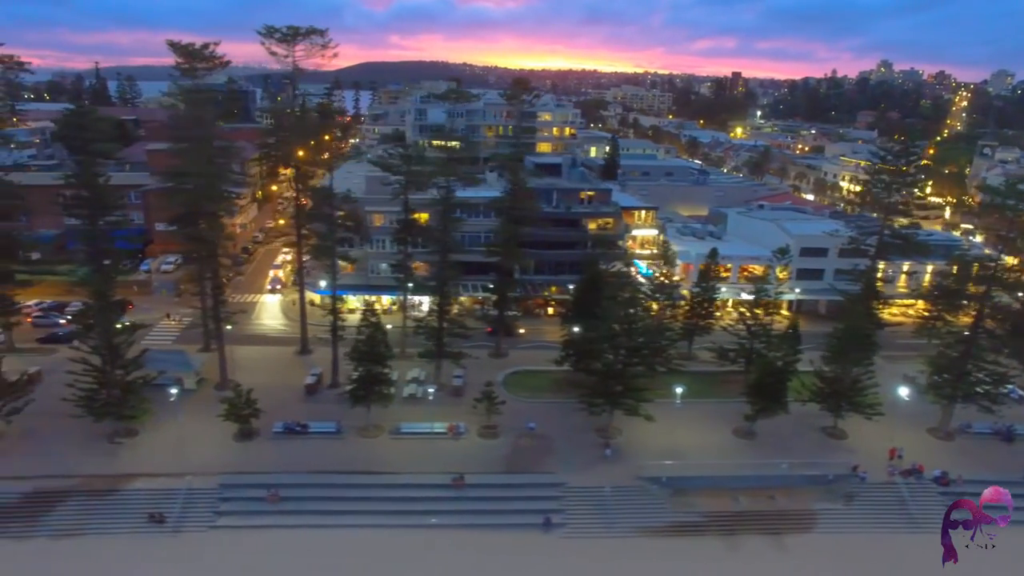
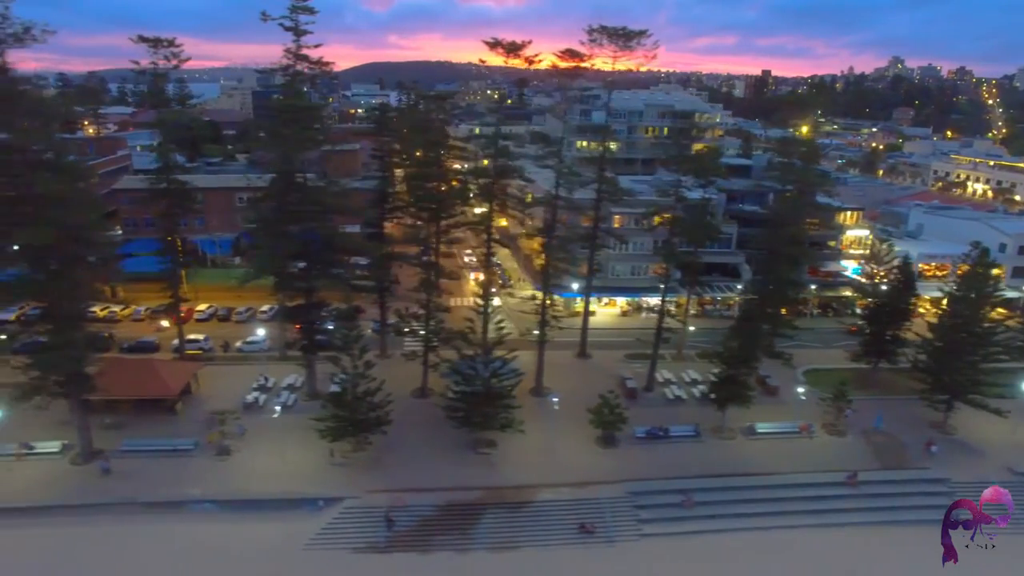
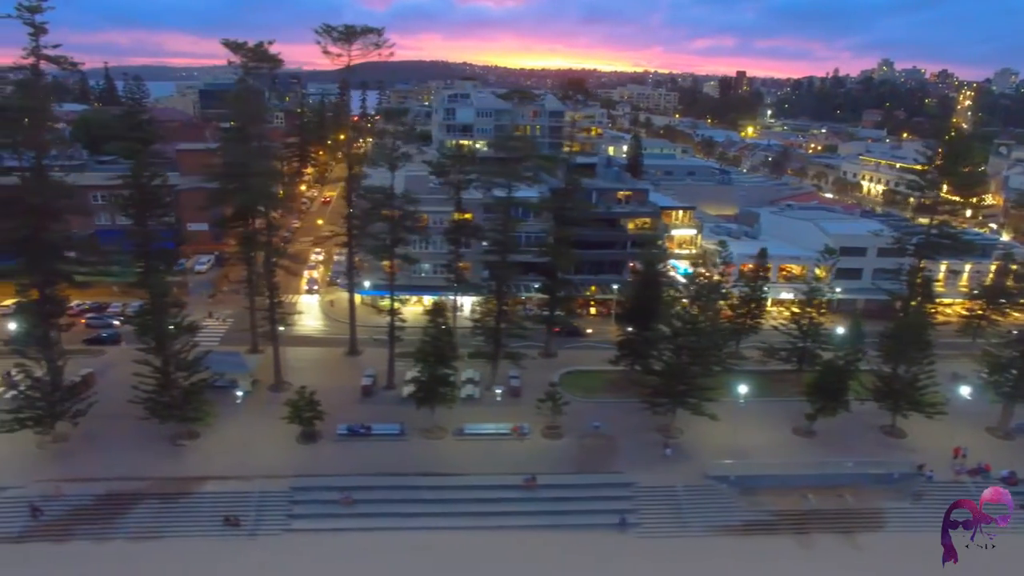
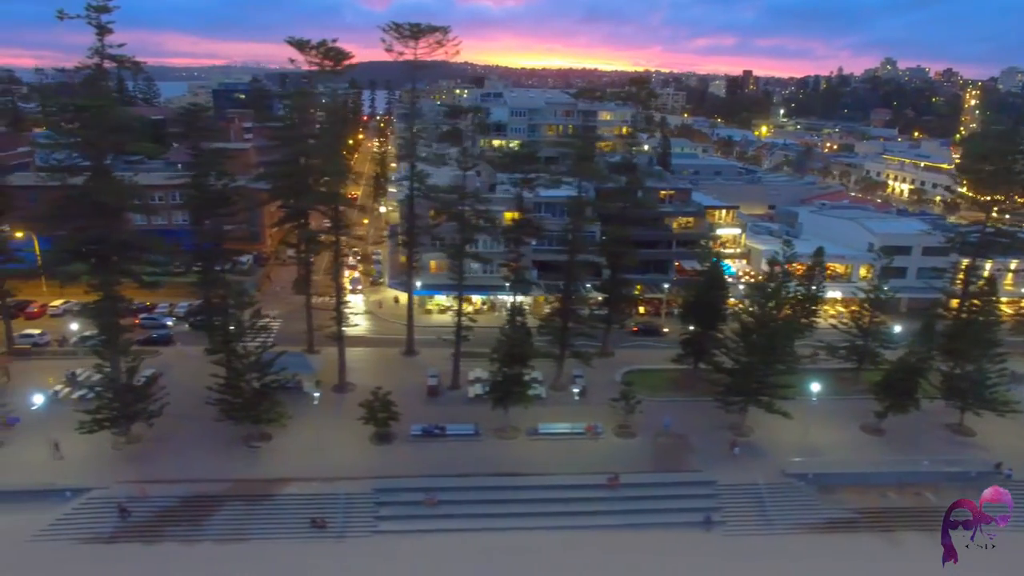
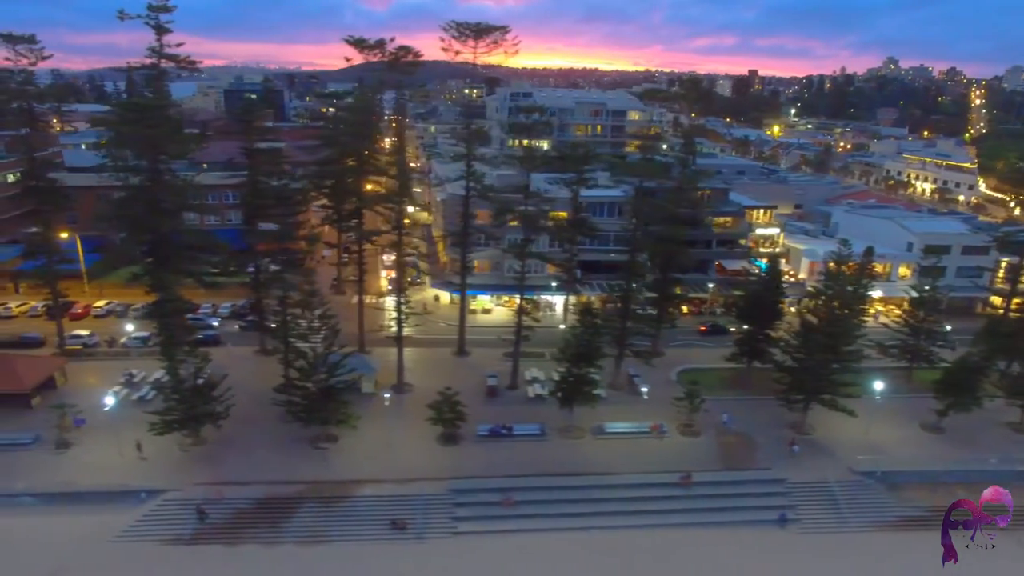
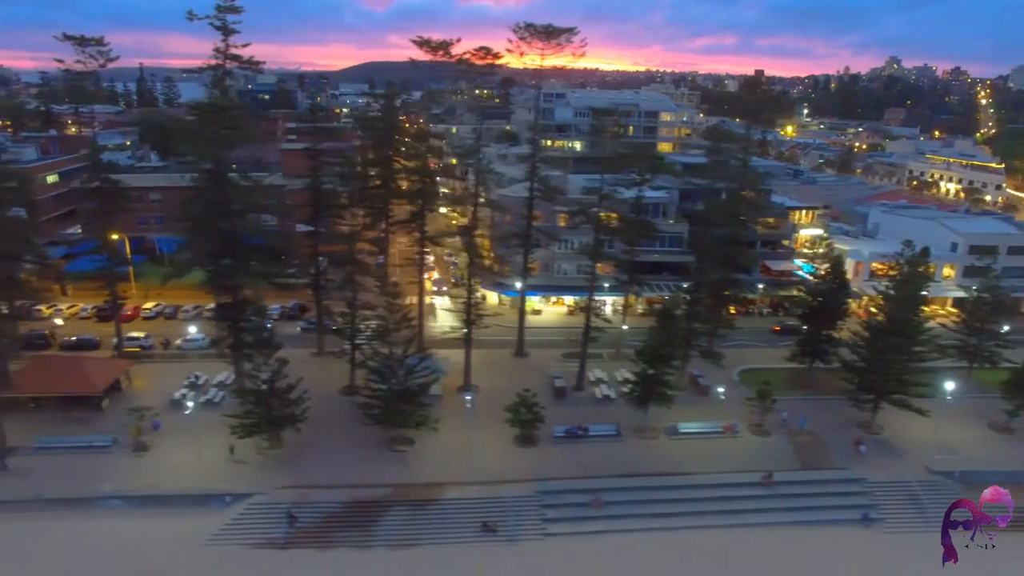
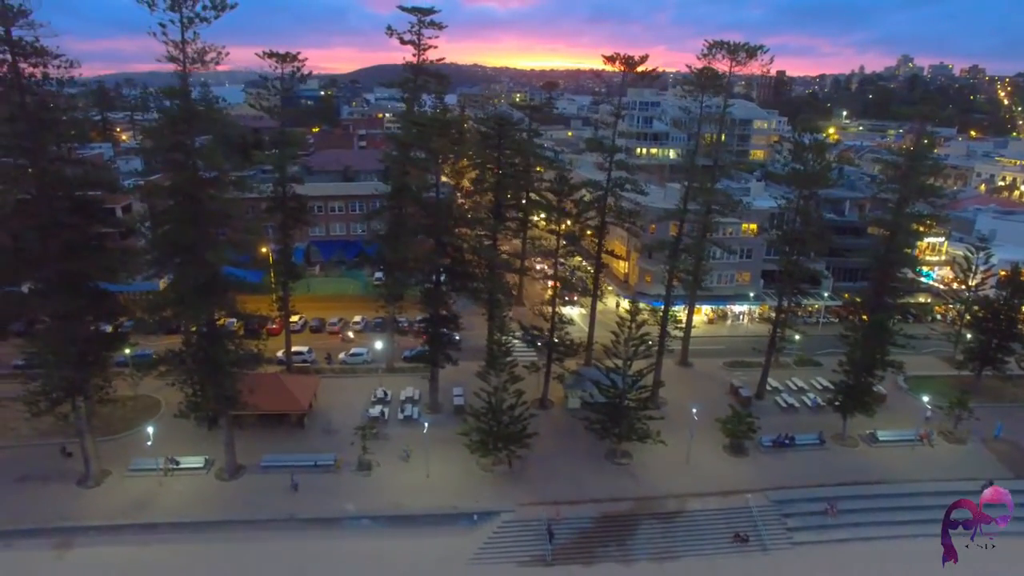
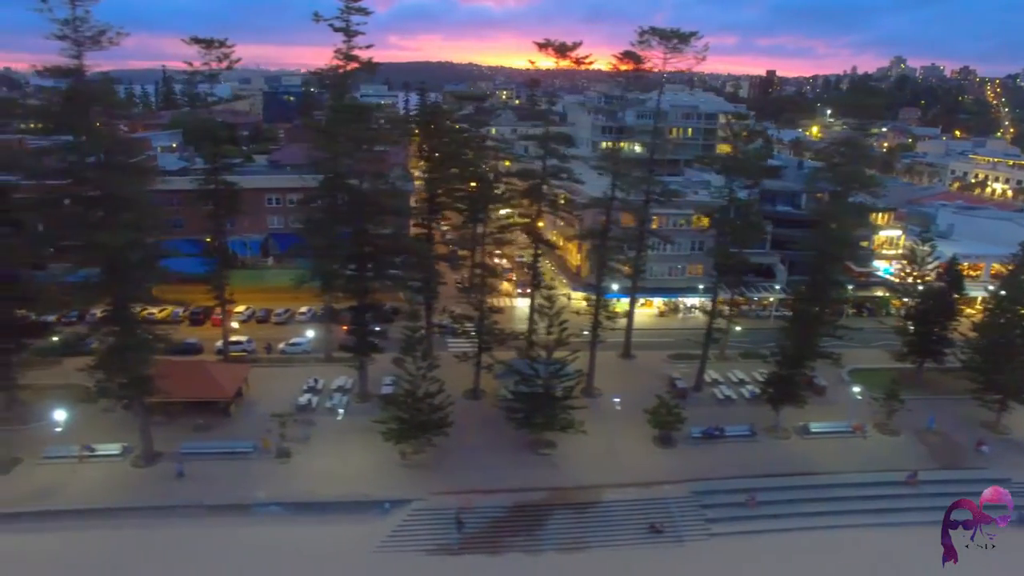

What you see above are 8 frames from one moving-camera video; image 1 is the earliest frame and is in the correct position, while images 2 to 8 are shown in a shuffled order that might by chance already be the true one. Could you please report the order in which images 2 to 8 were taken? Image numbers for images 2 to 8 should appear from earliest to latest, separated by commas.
3, 4, 5, 6, 2, 8, 7
